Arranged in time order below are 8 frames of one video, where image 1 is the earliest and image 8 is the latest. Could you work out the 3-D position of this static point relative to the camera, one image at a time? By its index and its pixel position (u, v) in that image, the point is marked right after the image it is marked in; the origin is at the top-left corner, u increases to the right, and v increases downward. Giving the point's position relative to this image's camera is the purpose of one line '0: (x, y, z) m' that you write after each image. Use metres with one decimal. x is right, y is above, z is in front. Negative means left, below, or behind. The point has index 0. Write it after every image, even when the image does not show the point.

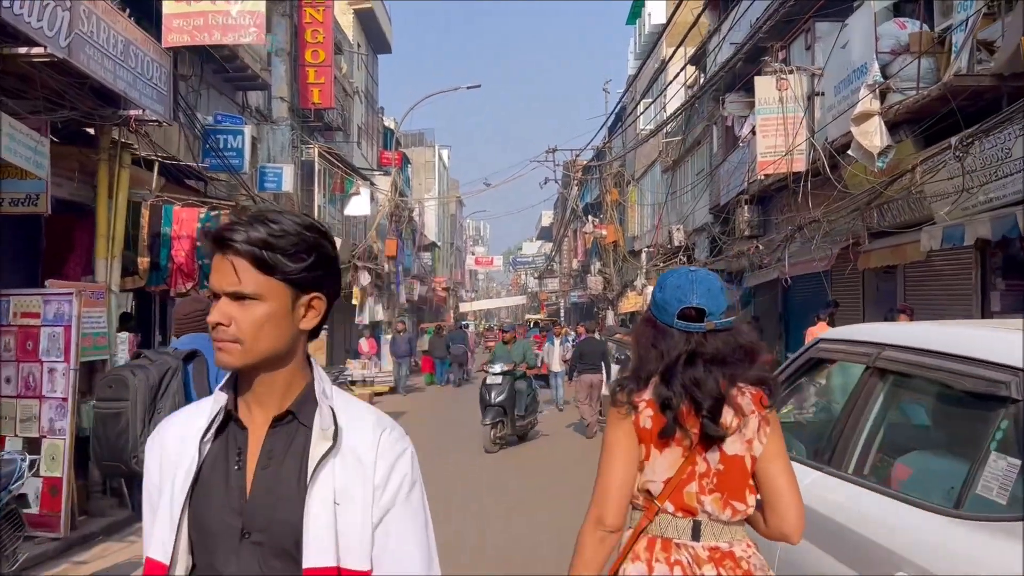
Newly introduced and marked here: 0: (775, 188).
0: (+4.4, +1.7, +13.9) m
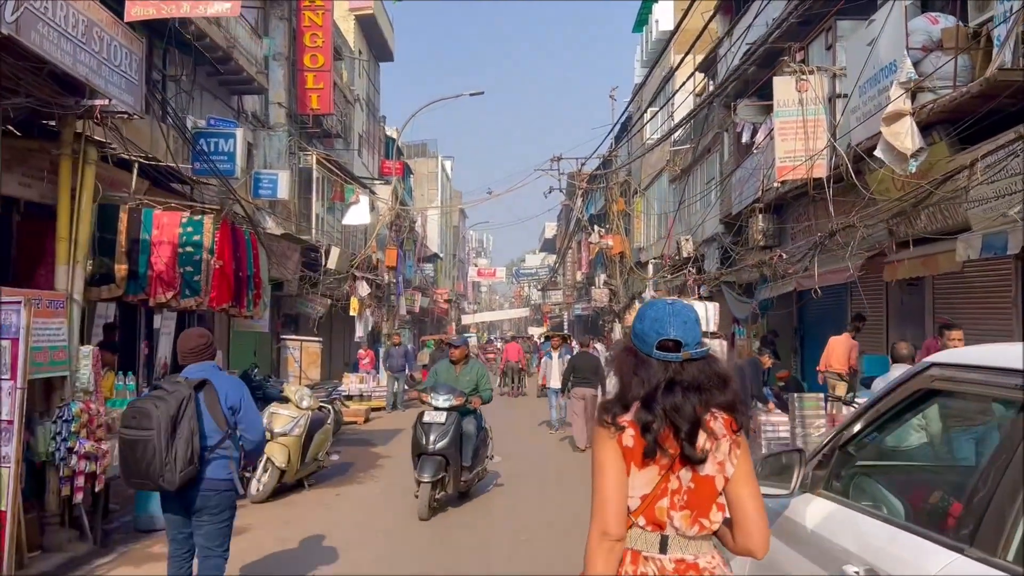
0: (+4.5, +1.5, +13.2) m
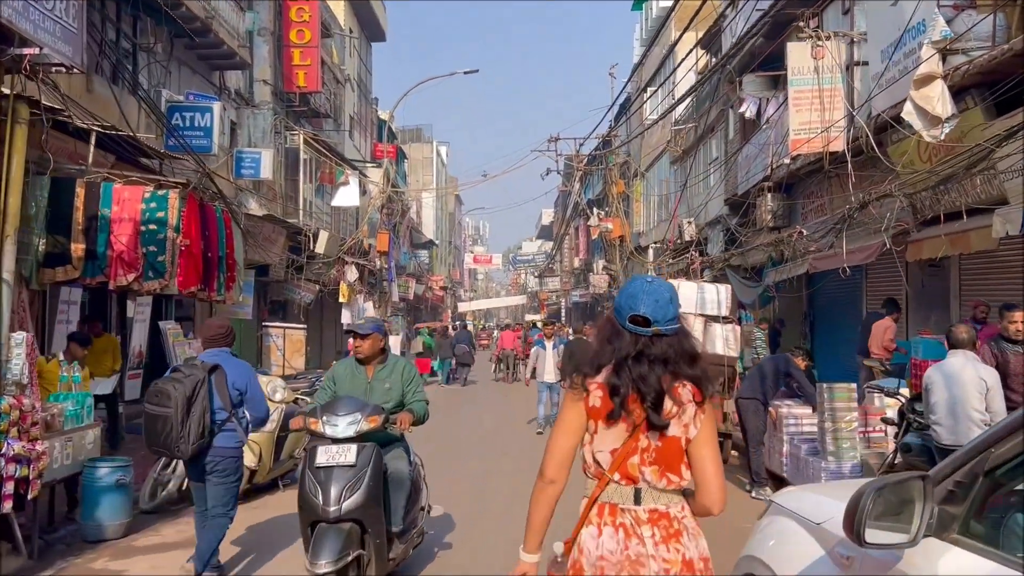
0: (+4.4, +1.7, +12.5) m
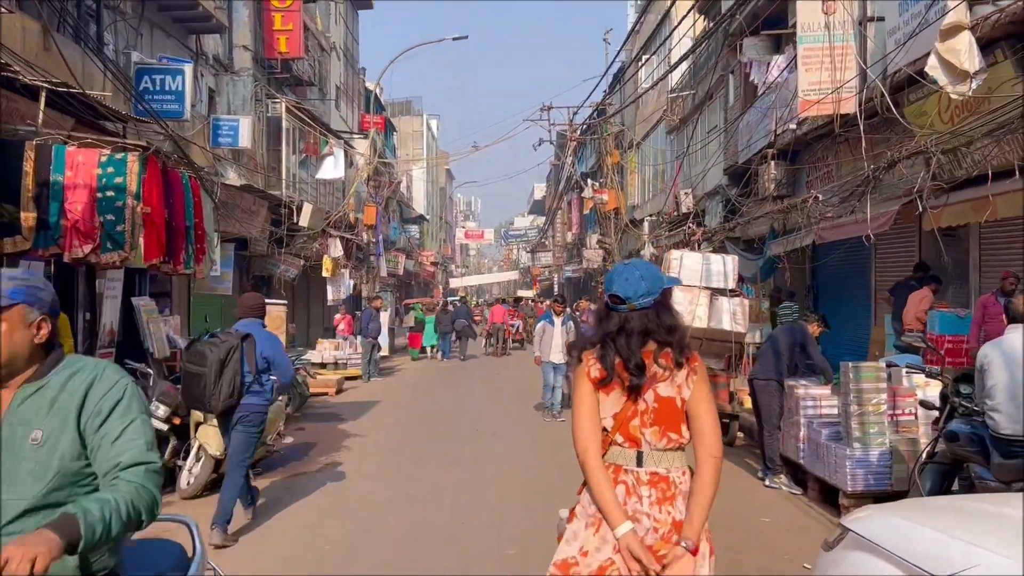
0: (+4.3, +2.1, +11.8) m
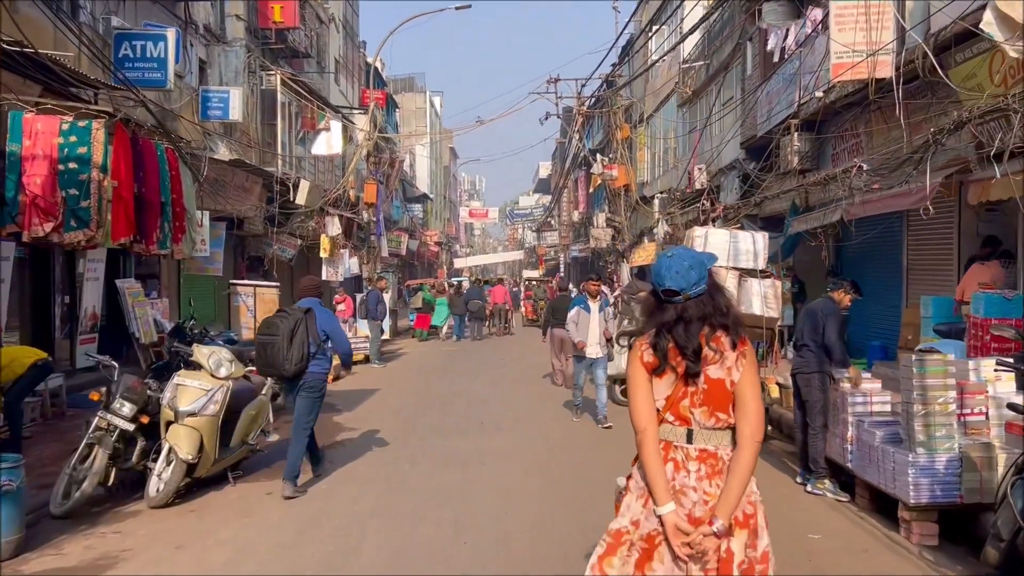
0: (+4.3, +2.4, +11.0) m
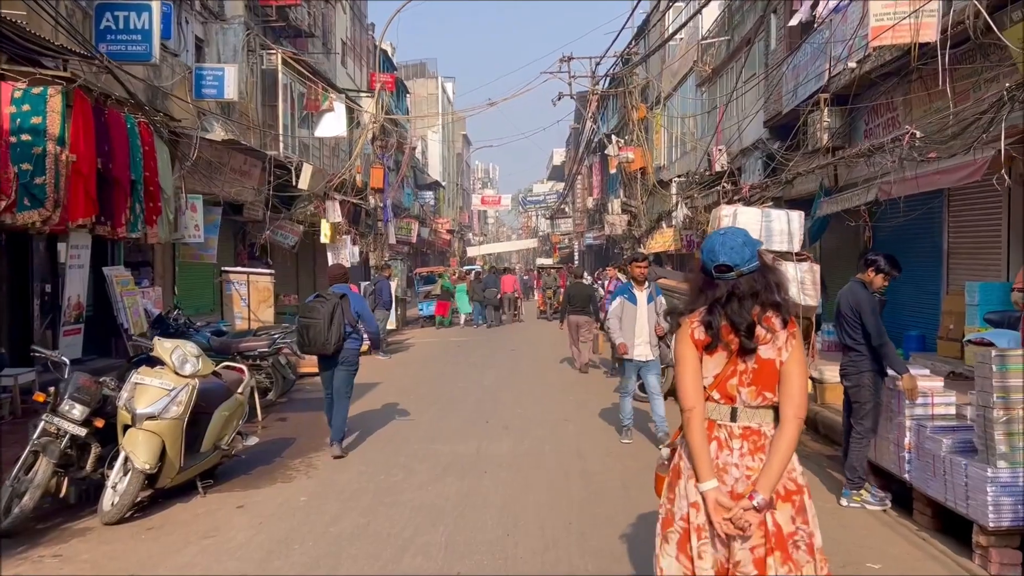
0: (+4.4, +2.6, +10.1) m
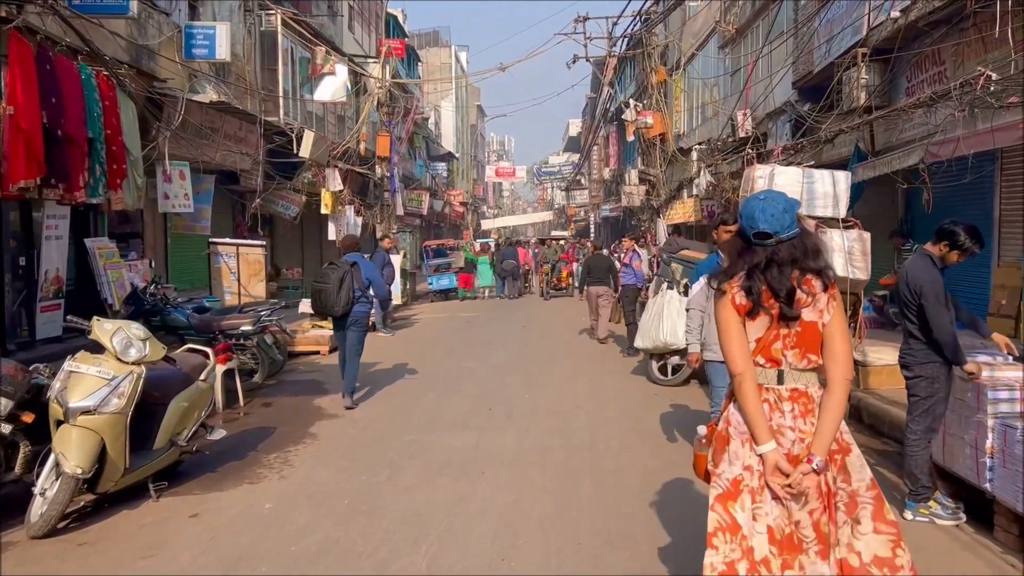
0: (+4.5, +2.9, +9.1) m
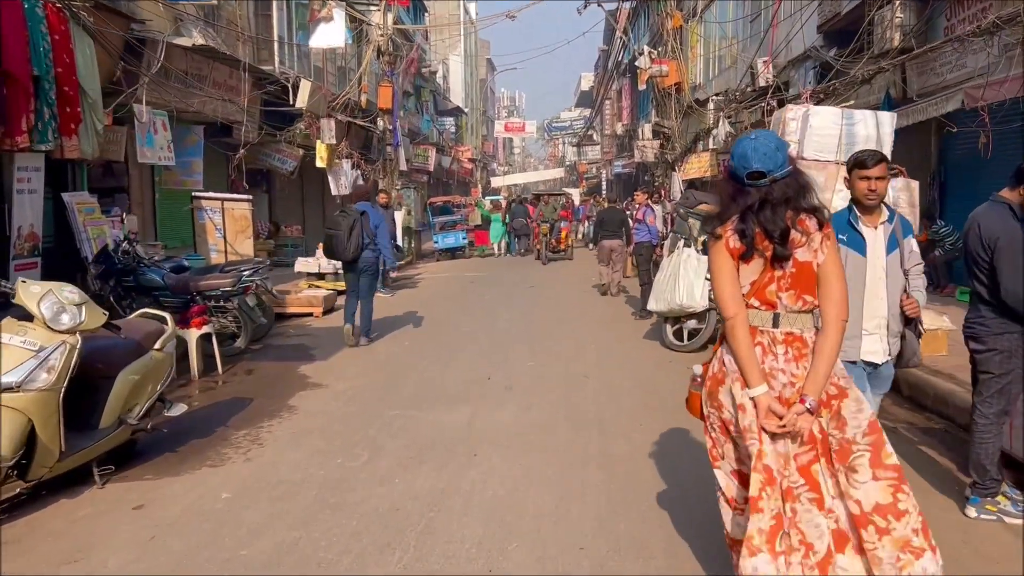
0: (+4.6, +3.3, +8.3) m
